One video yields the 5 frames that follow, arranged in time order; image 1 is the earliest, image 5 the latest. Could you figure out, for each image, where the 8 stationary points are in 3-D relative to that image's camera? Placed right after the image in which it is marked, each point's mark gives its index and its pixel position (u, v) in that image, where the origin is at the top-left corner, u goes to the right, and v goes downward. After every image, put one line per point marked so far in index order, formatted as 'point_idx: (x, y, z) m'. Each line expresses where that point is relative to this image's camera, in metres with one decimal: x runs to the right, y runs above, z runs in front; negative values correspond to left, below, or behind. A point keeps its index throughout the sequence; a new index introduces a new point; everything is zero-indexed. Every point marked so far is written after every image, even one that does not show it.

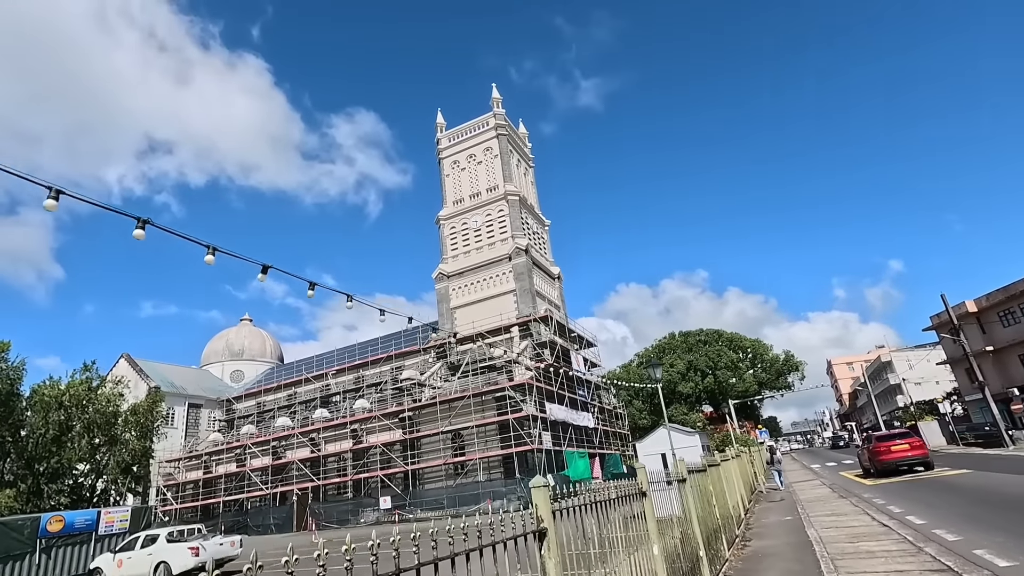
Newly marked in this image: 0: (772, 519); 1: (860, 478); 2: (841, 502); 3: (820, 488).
0: (+5.4, -4.8, +11.1) m
1: (+11.8, -6.5, +18.2) m
2: (+7.4, -4.8, +12.0) m
3: (+9.4, -6.1, +16.3) m
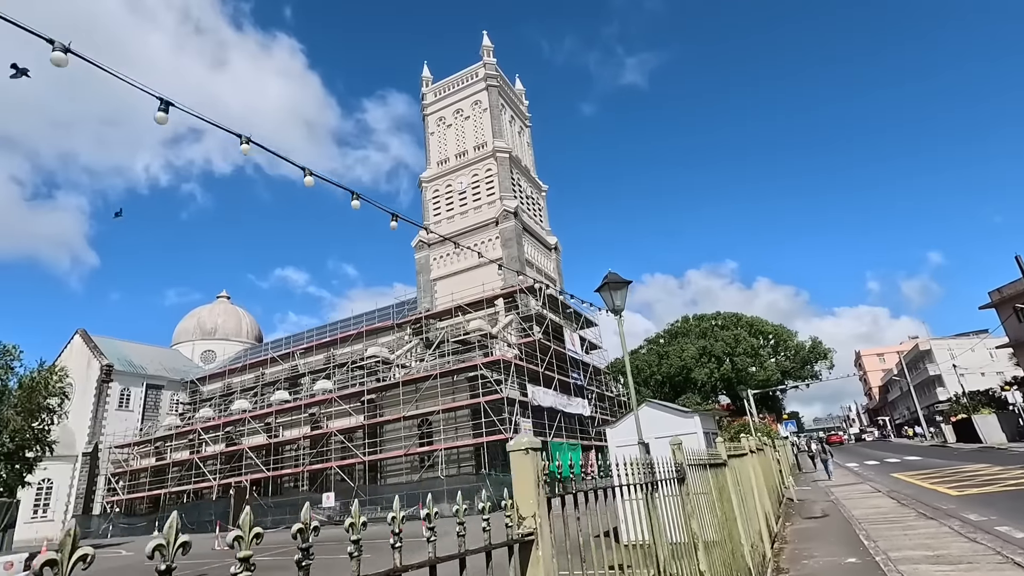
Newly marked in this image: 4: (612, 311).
0: (+3.7, -3.3, +6.4) m
1: (+10.3, -4.9, +13.3) m
2: (+5.7, -3.3, +7.2) m
3: (+7.8, -4.5, +11.5) m
4: (+1.1, -0.3, +6.1) m
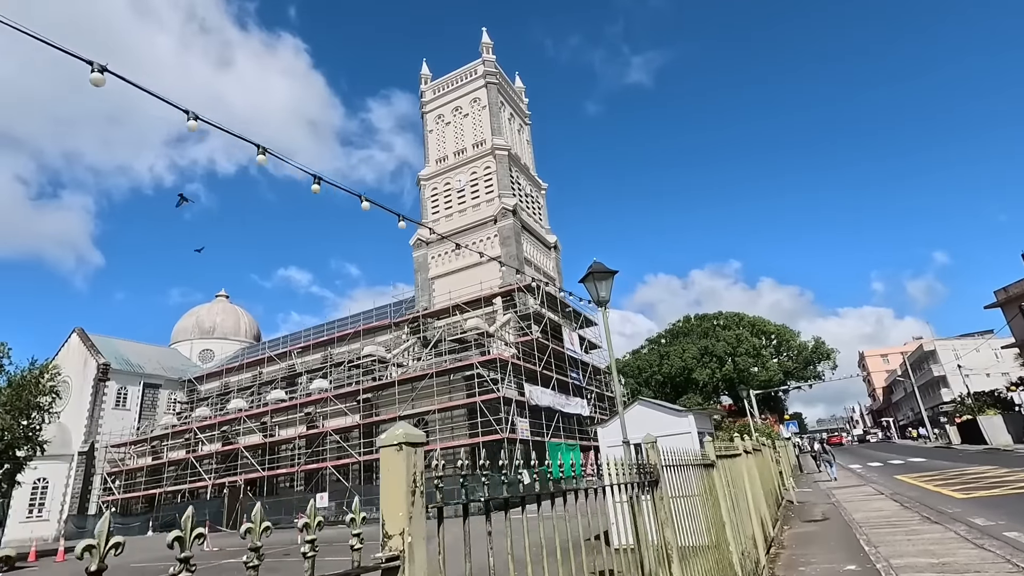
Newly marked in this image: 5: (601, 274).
0: (+3.5, -3.2, +6.0) m
1: (+10.1, -4.8, +12.9) m
2: (+5.4, -3.2, +6.9) m
3: (+7.6, -4.4, +11.1) m
4: (+0.9, -0.2, +5.8) m
5: (+0.9, +0.2, +5.8) m
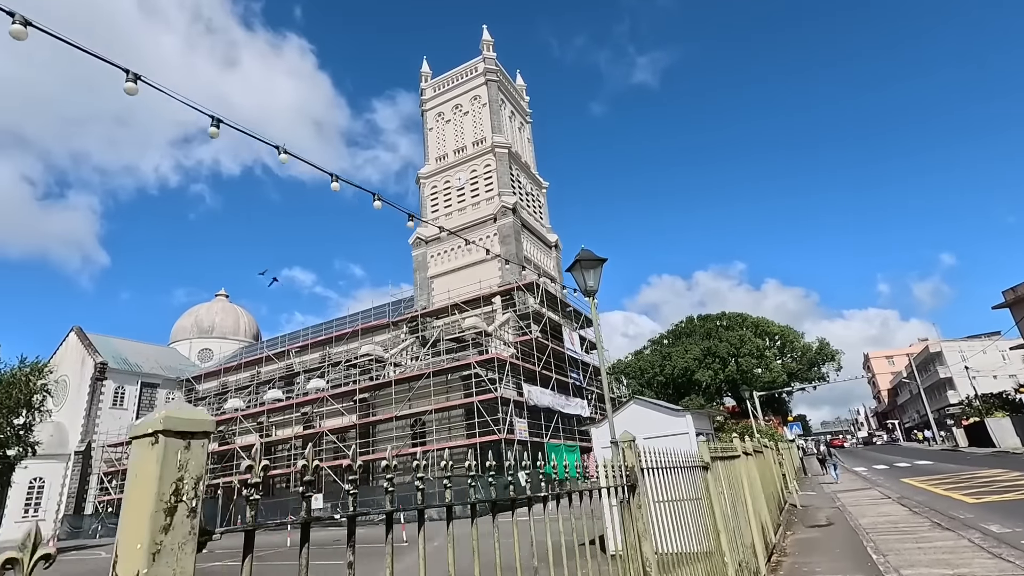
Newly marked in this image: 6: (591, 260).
0: (+3.3, -3.1, +5.6) m
1: (+10.0, -4.7, +12.5) m
2: (+5.3, -3.1, +6.4) m
3: (+7.5, -4.3, +10.6) m
4: (+0.7, 0.0, +5.4) m
5: (+0.8, +0.3, +5.4) m
6: (+0.8, +0.3, +5.4) m
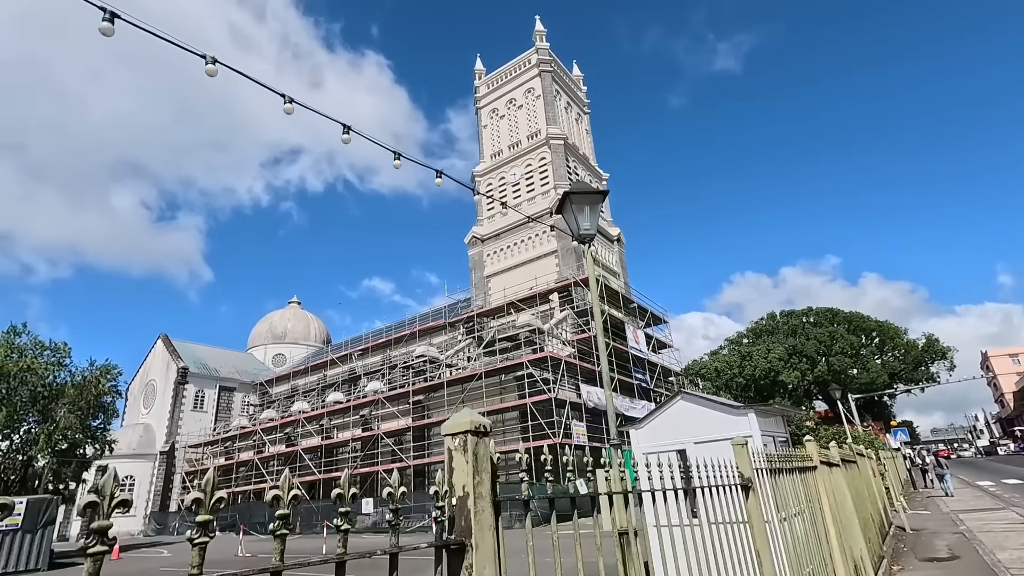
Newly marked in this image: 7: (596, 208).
0: (+3.1, -2.6, +3.8) m
1: (+10.7, -4.1, +9.6) m
2: (+5.2, -2.5, +4.3) m
3: (+8.0, -3.7, +8.2) m
4: (+0.5, +0.4, +4.0) m
5: (+0.5, +0.7, +3.9) m
6: (+0.5, +0.7, +3.9) m
7: (+0.6, +0.6, +4.0) m
